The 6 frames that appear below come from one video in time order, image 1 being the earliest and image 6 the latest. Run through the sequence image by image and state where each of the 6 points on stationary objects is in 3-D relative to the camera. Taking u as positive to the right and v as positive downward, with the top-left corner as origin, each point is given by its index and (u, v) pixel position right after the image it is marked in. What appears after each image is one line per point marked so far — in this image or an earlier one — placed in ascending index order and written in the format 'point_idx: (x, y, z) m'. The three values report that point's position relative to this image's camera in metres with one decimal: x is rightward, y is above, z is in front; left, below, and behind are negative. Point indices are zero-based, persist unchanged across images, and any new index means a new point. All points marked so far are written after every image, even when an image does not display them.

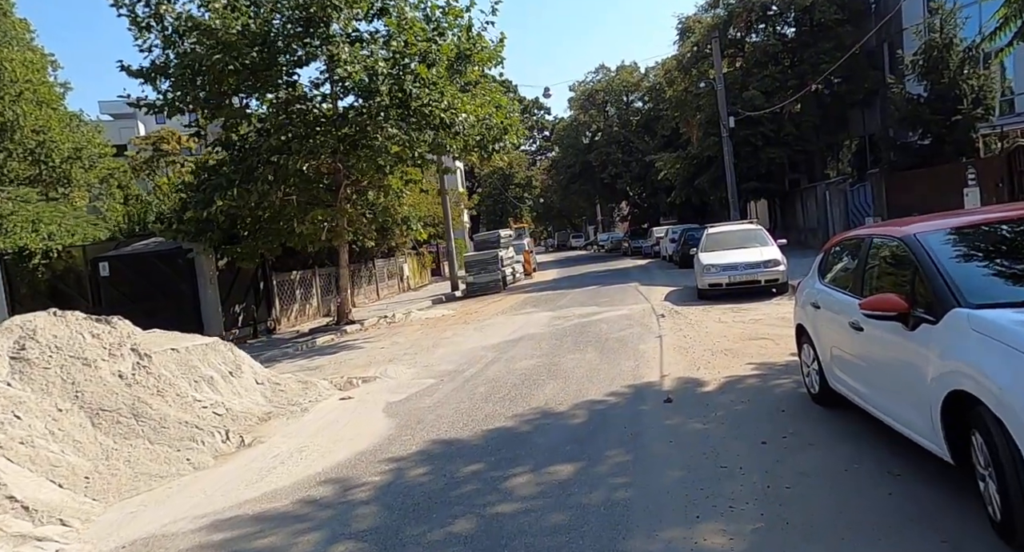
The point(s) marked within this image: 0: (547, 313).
0: (+0.7, -0.8, +16.6) m
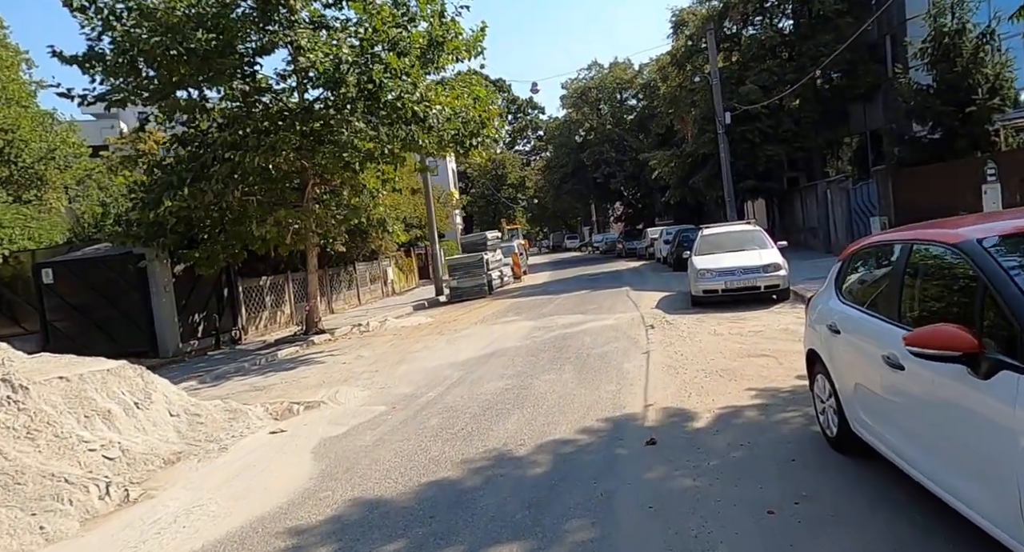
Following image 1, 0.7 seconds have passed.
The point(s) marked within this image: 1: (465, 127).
0: (+0.3, -1.0, +15.3) m
1: (-1.1, +3.3, +16.8) m
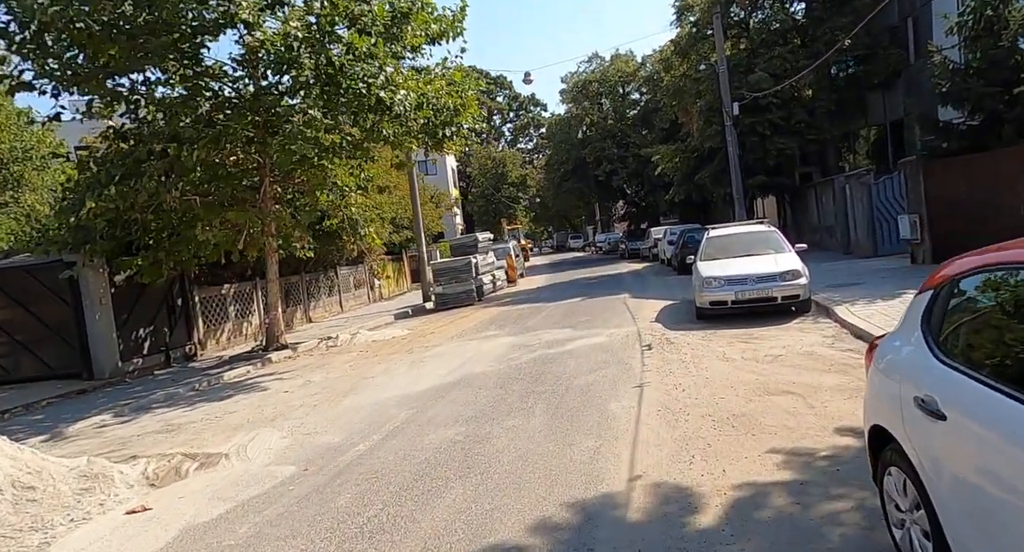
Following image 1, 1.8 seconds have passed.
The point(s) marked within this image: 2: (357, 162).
0: (-0.1, -1.1, +13.4) m
1: (-1.5, +3.2, +14.9) m
2: (-3.3, +2.5, +15.9) m
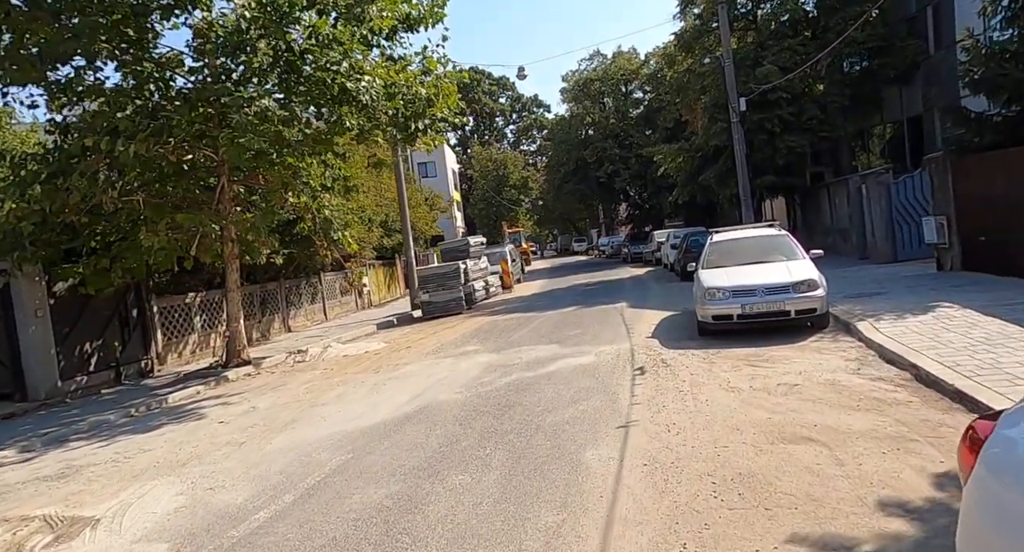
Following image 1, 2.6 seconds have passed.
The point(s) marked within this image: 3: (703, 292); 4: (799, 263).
0: (-0.4, -1.3, +12.0) m
1: (-1.8, +3.0, +13.5) m
2: (-3.7, +2.3, +14.5) m
3: (+2.8, -0.2, +10.9) m
4: (+4.3, +0.2, +11.2) m
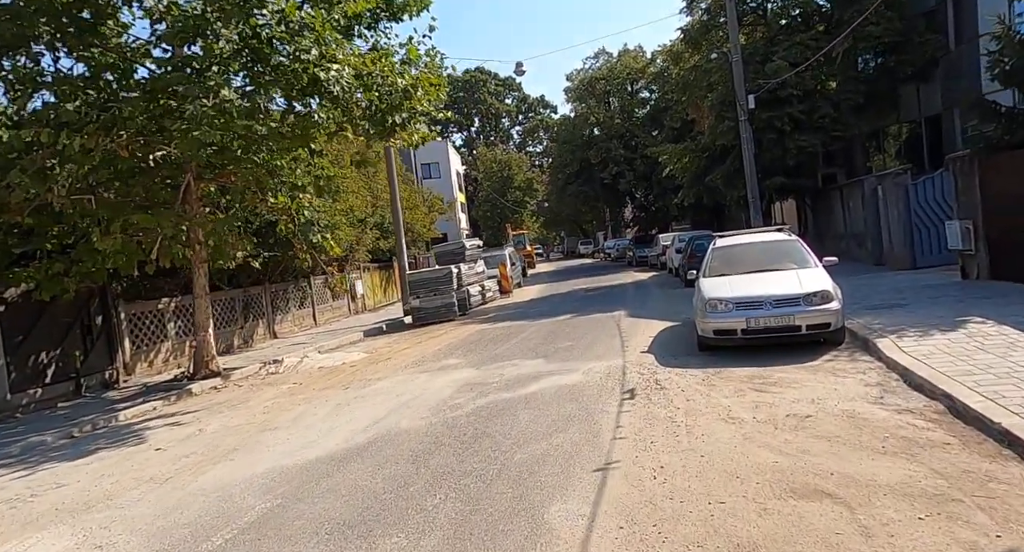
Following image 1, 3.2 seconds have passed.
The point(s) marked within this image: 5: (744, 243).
0: (-0.6, -1.4, +10.9) m
1: (-2.0, +2.9, +12.5) m
2: (-3.9, +2.2, +13.5) m
3: (+2.5, -0.3, +9.8) m
4: (+4.0, +0.1, +10.1) m
5: (+3.5, +0.5, +11.5) m
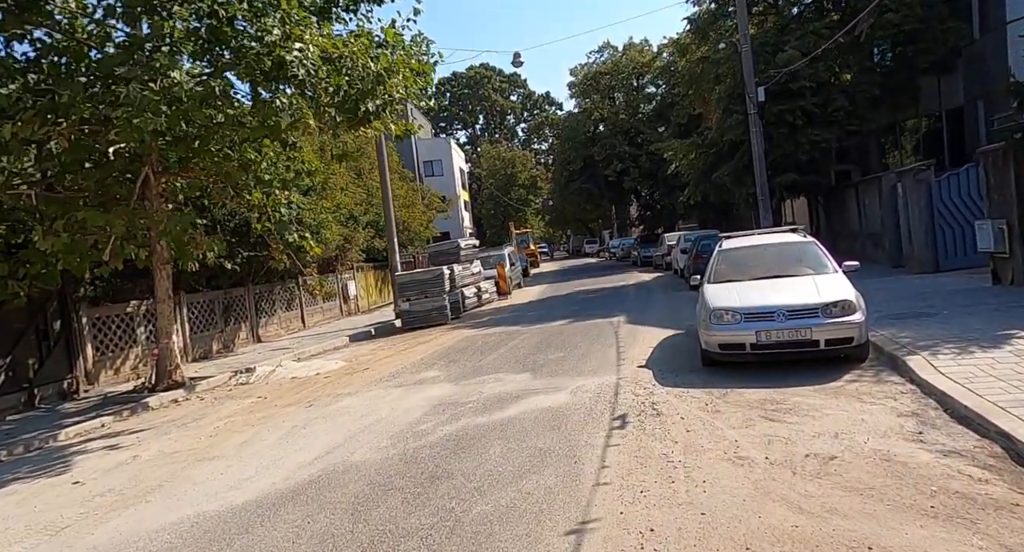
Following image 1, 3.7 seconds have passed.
0: (-0.9, -1.4, +9.8) m
1: (-2.2, +2.8, +11.4) m
2: (-4.0, +2.2, +12.4) m
3: (+2.3, -0.4, +8.7) m
4: (+3.8, 0.0, +9.0) m
5: (+3.3, +0.4, +10.3) m
